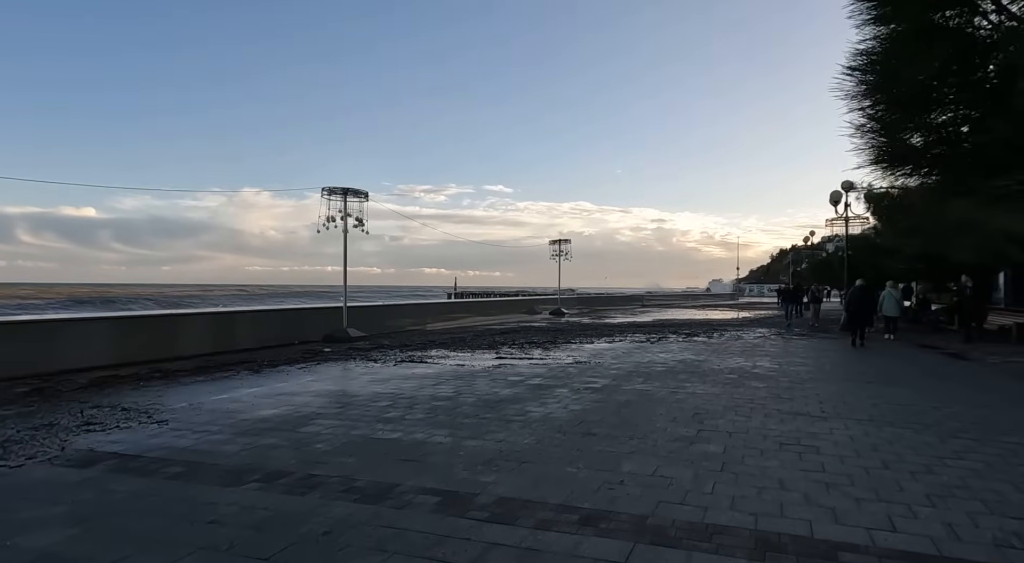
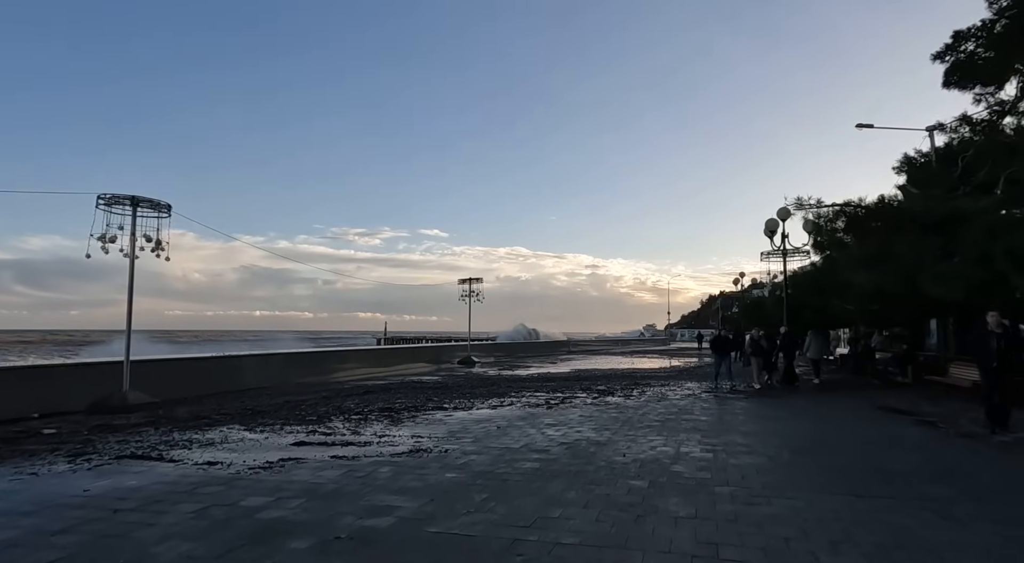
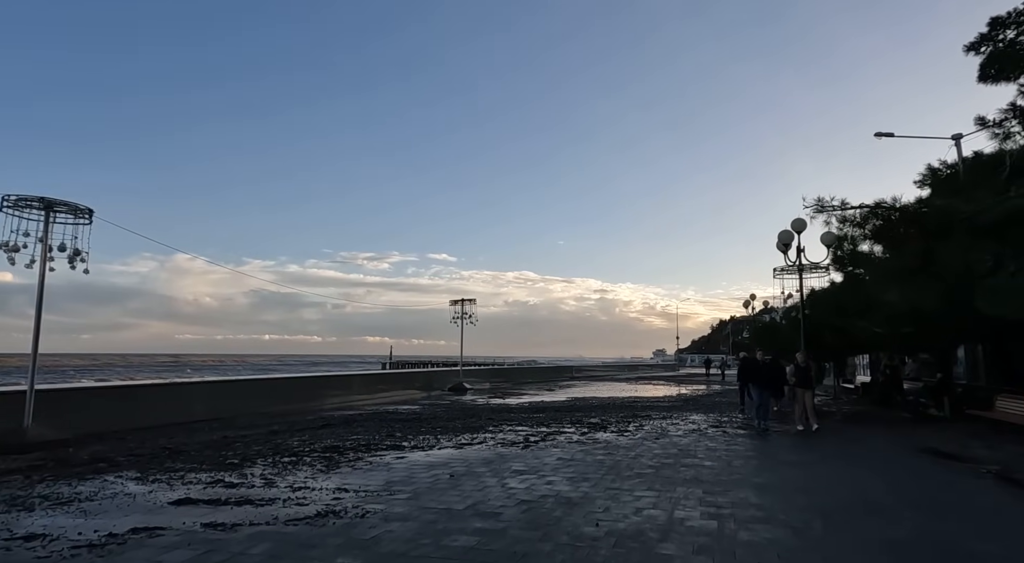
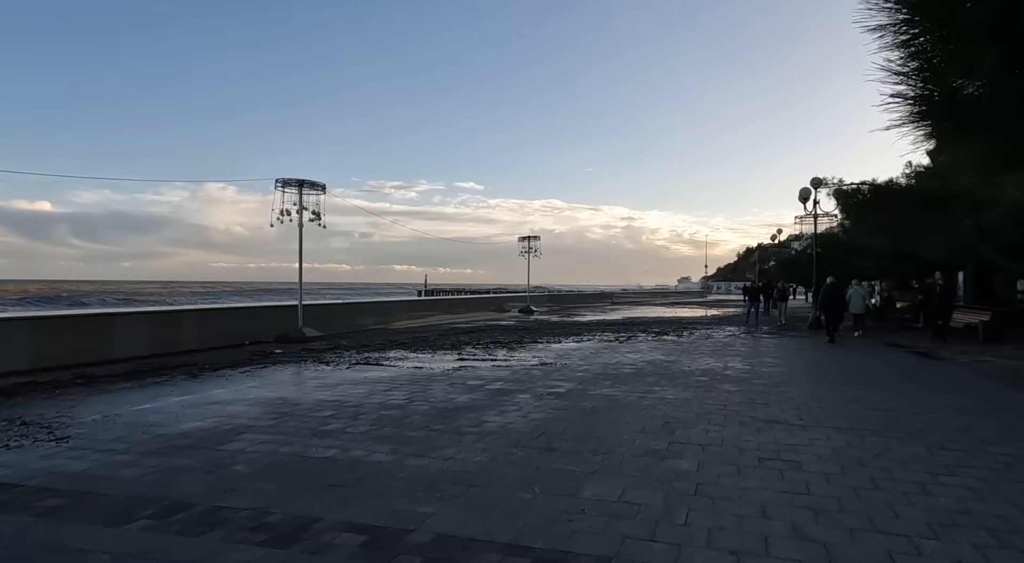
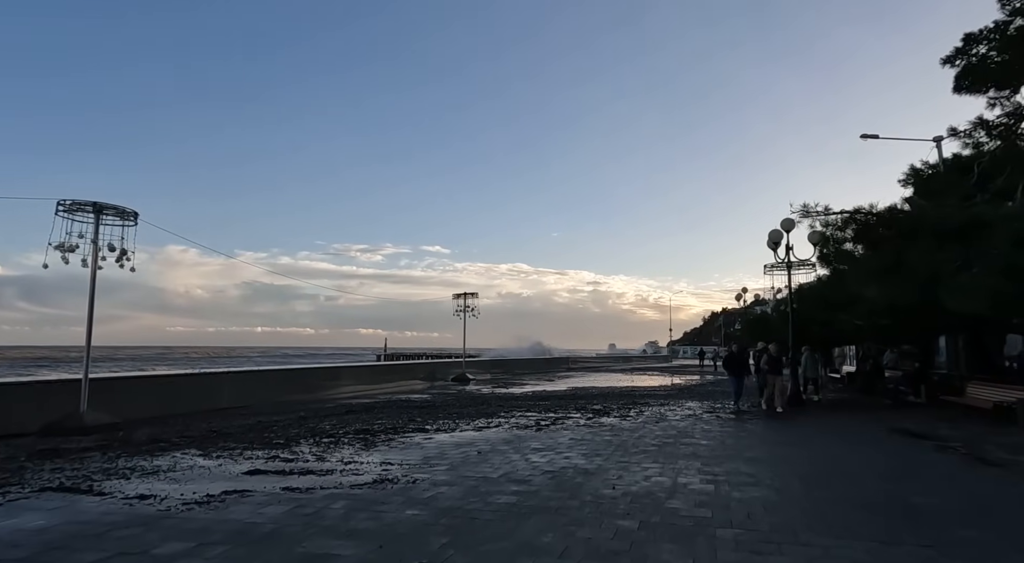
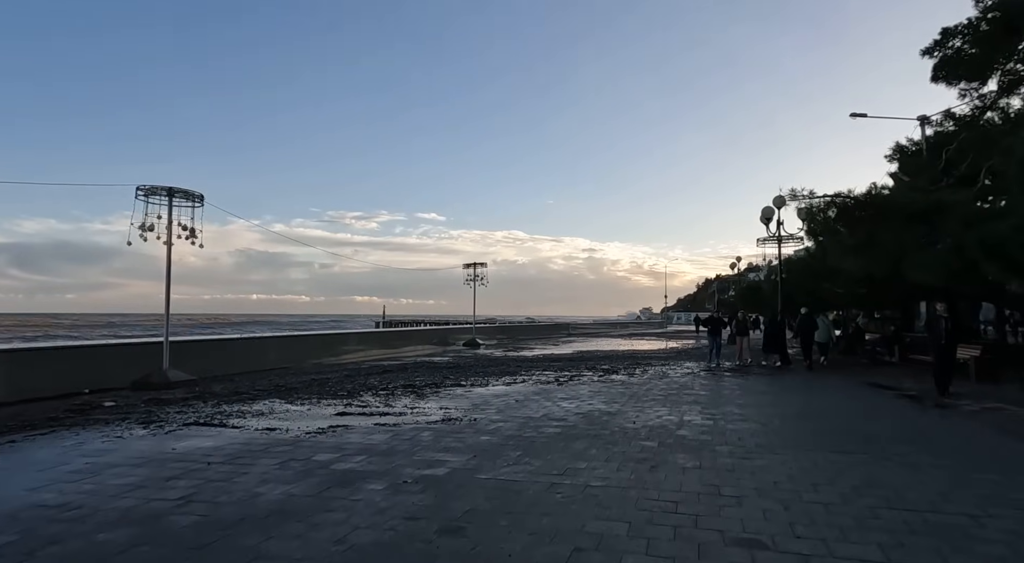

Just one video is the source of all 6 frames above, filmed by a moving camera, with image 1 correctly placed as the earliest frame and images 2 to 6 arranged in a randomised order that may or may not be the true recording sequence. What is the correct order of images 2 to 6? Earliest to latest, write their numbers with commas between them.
4, 6, 2, 5, 3
